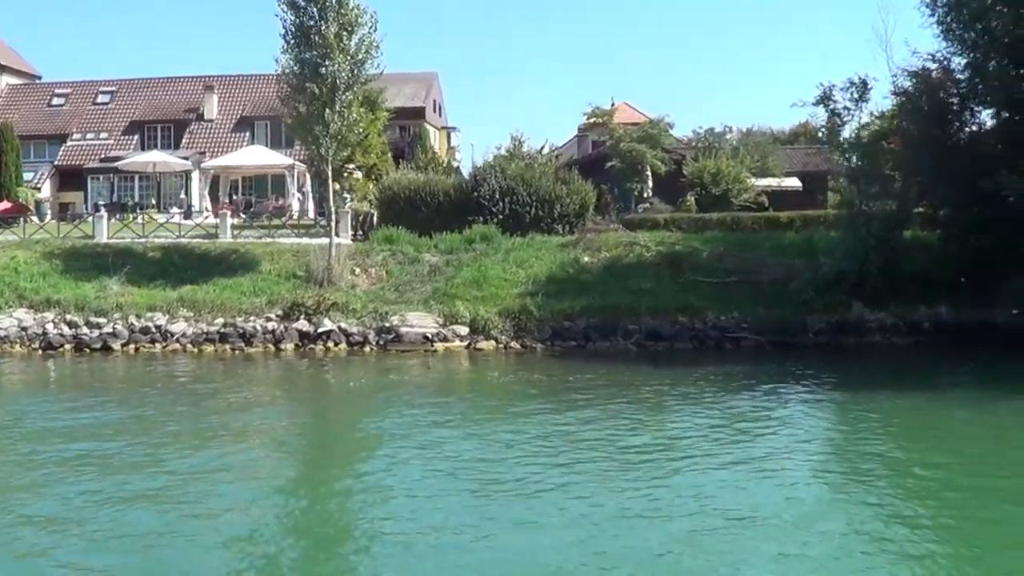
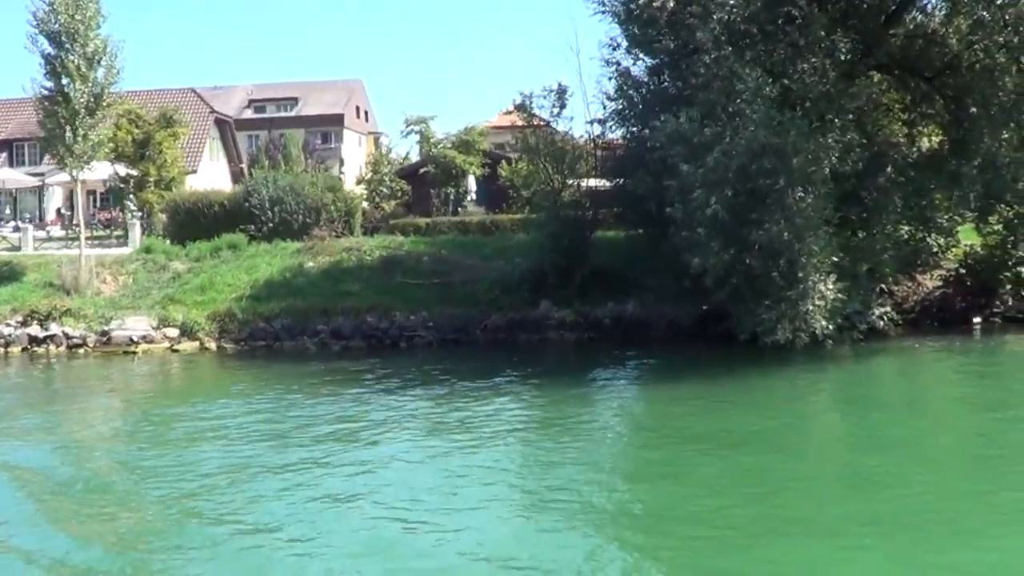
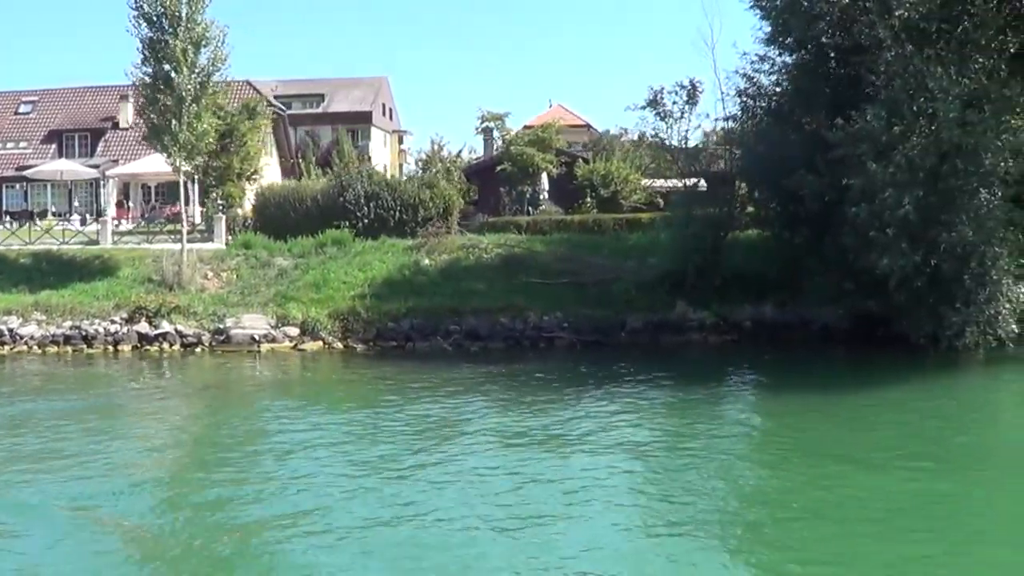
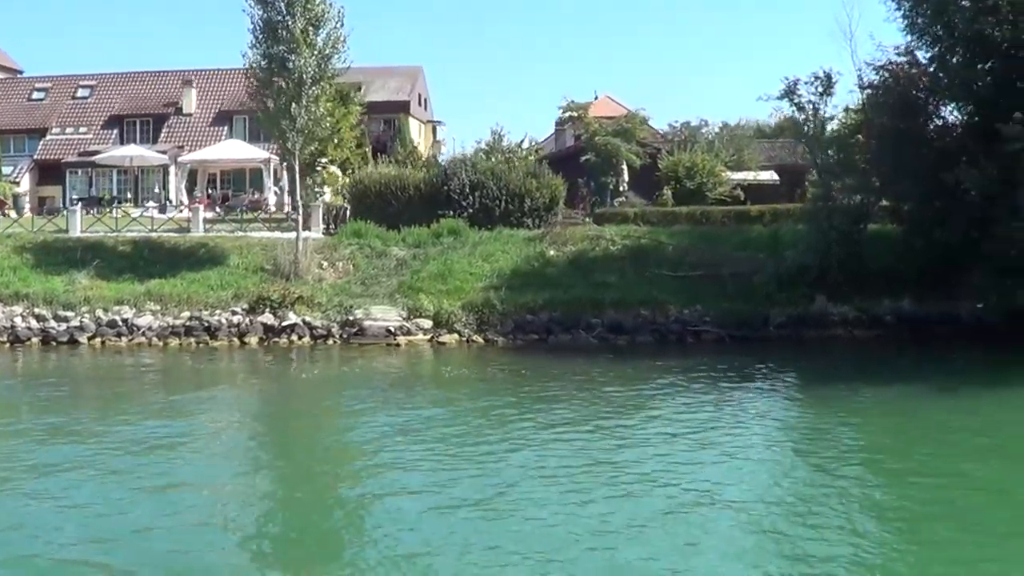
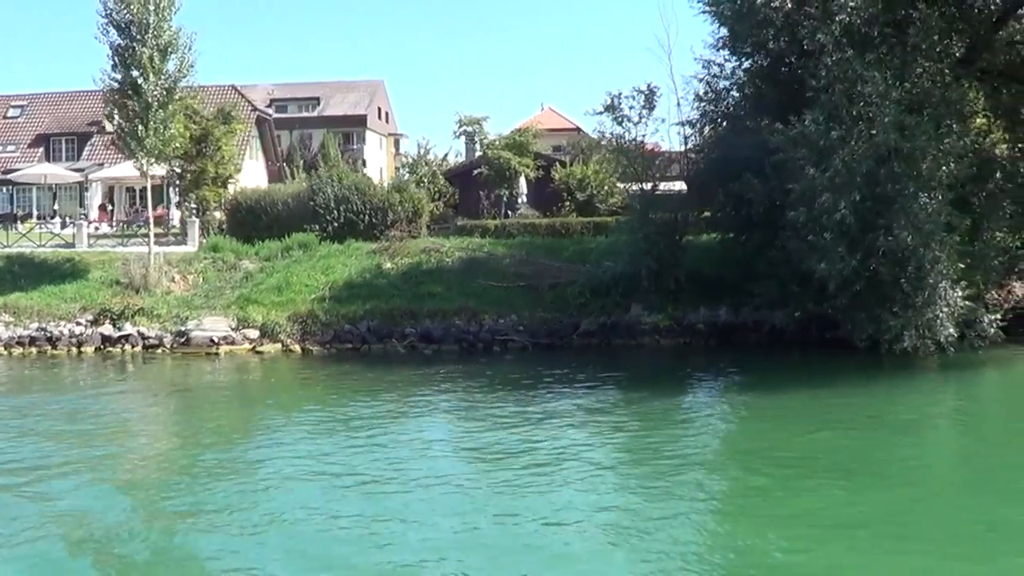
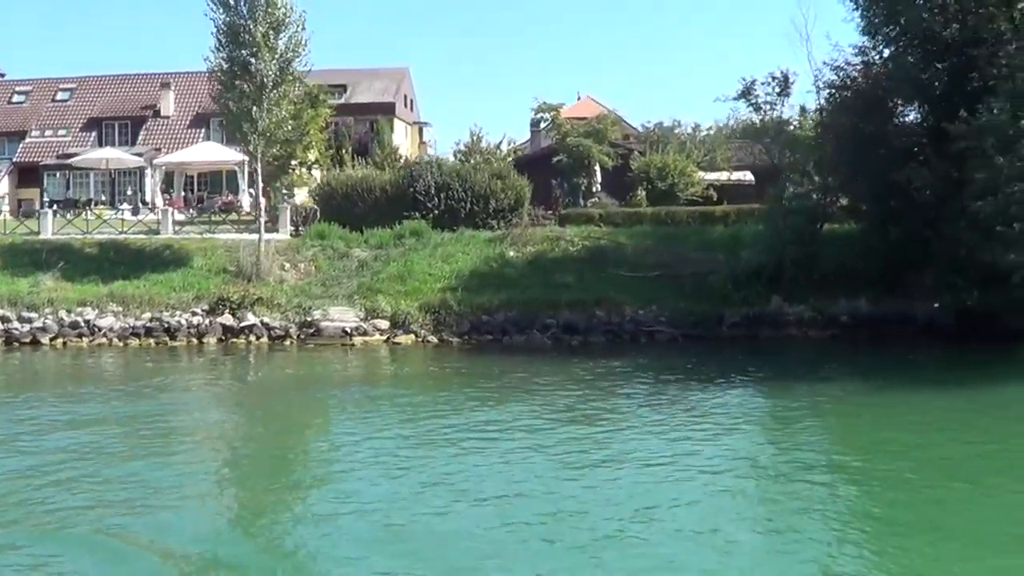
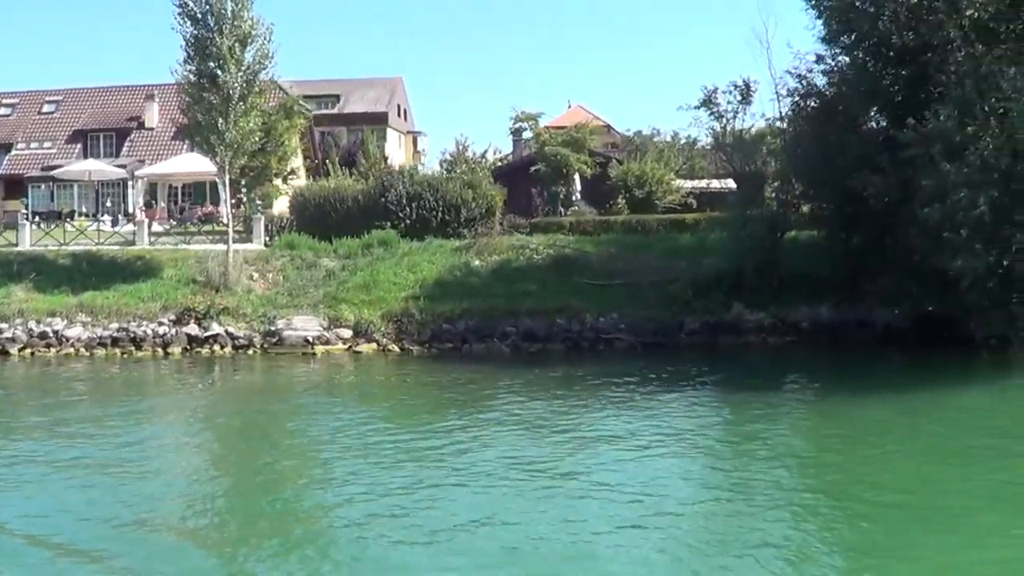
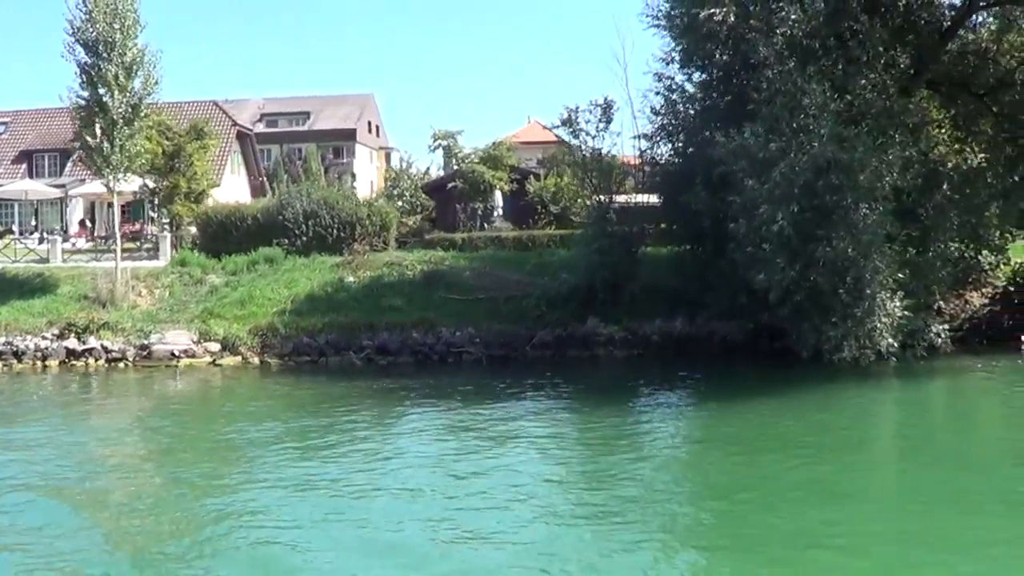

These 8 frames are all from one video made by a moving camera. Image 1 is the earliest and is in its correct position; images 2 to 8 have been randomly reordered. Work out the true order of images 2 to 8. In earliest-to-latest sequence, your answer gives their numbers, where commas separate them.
4, 6, 7, 3, 5, 8, 2
